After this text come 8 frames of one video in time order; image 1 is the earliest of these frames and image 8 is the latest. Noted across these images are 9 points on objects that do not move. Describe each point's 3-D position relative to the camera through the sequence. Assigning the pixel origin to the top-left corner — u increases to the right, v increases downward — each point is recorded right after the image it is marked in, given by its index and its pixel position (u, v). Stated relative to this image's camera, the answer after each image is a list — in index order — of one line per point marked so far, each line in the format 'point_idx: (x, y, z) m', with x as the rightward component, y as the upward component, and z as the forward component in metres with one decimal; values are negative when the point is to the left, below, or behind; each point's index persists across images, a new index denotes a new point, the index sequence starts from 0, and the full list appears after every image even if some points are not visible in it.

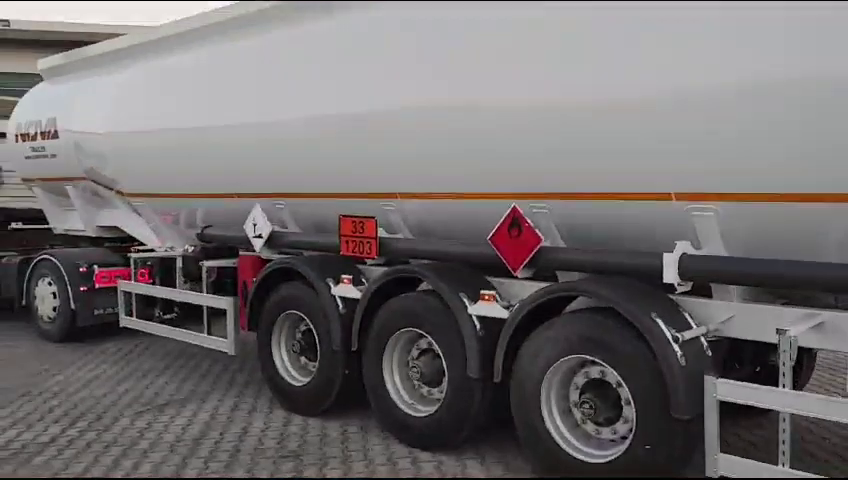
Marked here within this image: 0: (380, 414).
0: (-0.3, -1.0, +4.5) m
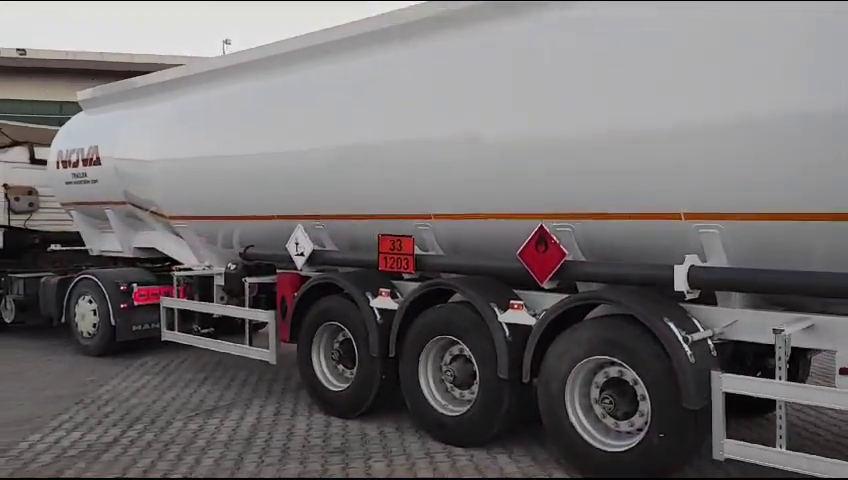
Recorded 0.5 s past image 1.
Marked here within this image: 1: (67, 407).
0: (-0.1, -1.1, +5.0) m
1: (-2.8, -1.3, +6.1) m
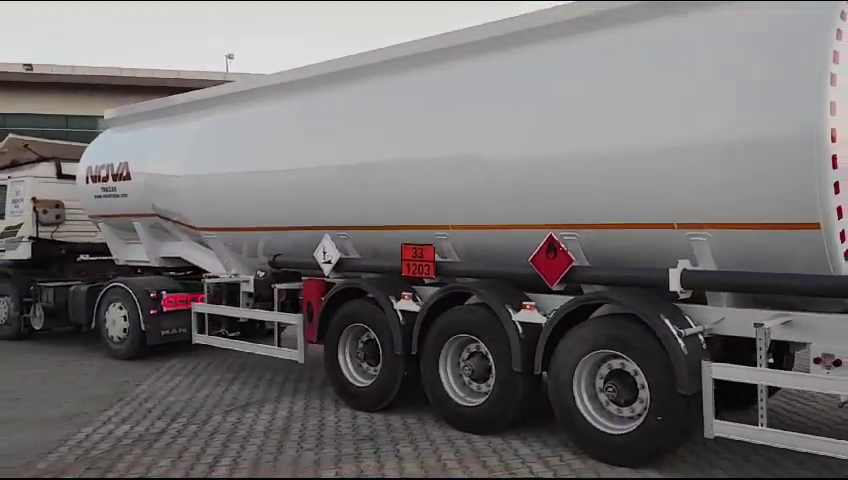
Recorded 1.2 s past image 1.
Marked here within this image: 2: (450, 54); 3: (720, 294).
0: (+0.1, -1.2, +5.5) m
1: (-2.7, -1.4, +6.6) m
2: (+0.2, +1.3, +5.4) m
3: (+1.7, -0.3, +4.4) m
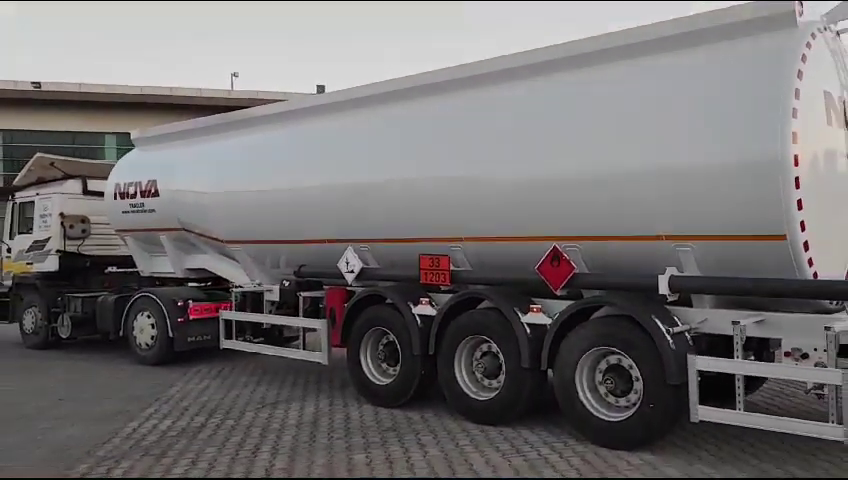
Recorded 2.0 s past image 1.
0: (+0.2, -1.3, +6.1) m
1: (-2.5, -1.5, +7.1) m
2: (+0.3, +1.2, +6.0) m
3: (+1.8, -0.4, +5.0) m
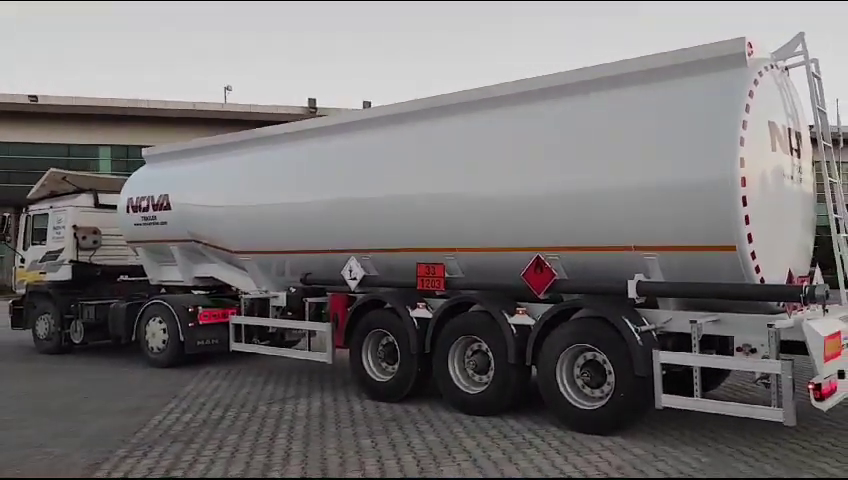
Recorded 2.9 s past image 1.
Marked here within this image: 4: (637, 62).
0: (+0.2, -1.4, +6.7) m
1: (-2.6, -1.6, +7.8) m
2: (+0.3, +1.2, +6.7) m
3: (+1.8, -0.4, +5.7) m
4: (+1.6, +1.3, +5.7) m
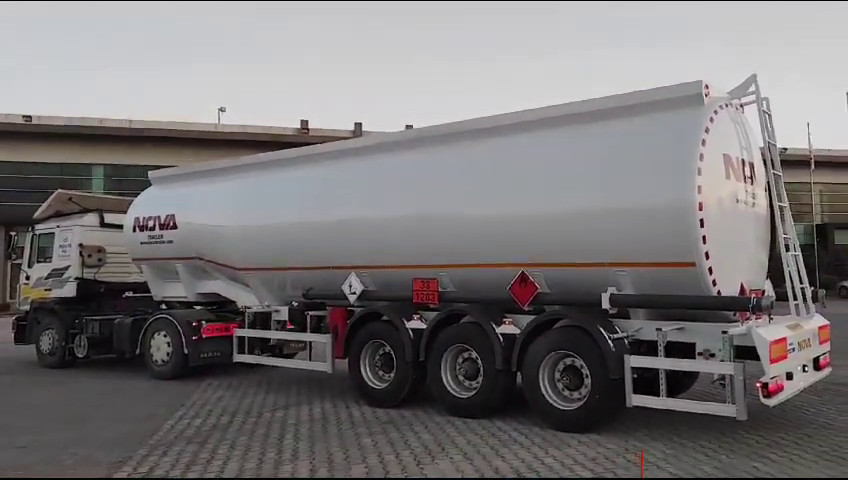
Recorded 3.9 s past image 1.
0: (+0.1, -1.5, +7.4) m
1: (-2.7, -1.8, +8.3) m
2: (+0.2, +1.0, +7.4) m
3: (+1.8, -0.6, +6.4) m
4: (+1.6, +1.2, +6.4) m
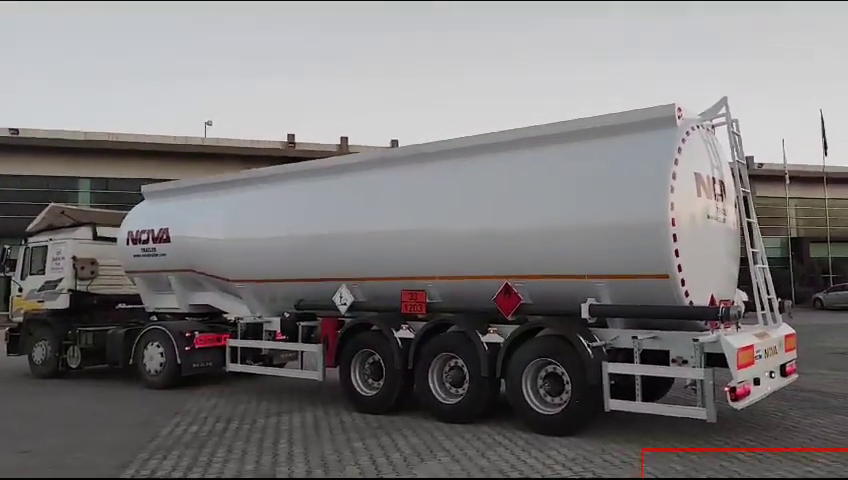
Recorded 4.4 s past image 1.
0: (0.0, -1.7, +7.7) m
1: (-2.8, -2.0, +8.6) m
2: (+0.1, +0.9, +7.8) m
3: (+1.7, -0.7, +6.8) m
4: (+1.5, +1.1, +6.8) m
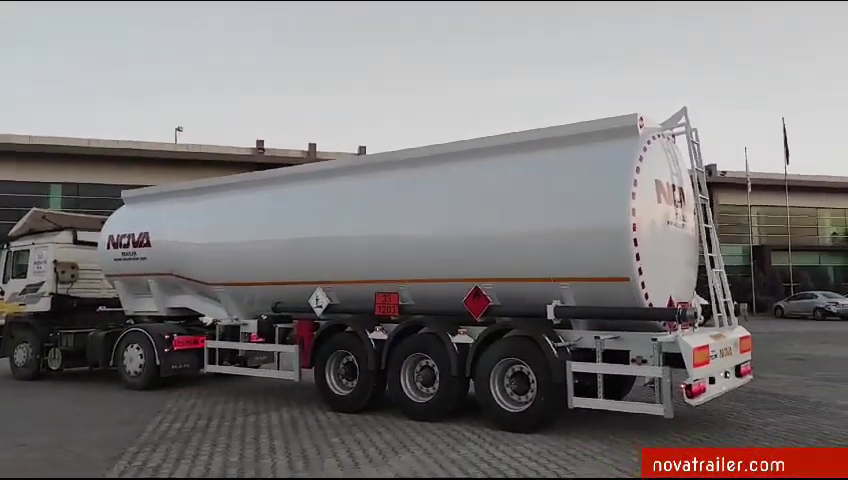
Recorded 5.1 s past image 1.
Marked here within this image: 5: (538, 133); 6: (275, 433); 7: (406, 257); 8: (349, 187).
0: (-0.3, -1.7, +7.9) m
1: (-3.1, -2.0, +8.7) m
2: (-0.1, +0.8, +8.0) m
3: (+1.4, -0.8, +7.0) m
4: (+1.2, +1.0, +7.1) m
5: (+1.1, +1.0, +7.2) m
6: (-1.5, -1.9, +7.4) m
7: (-0.2, -0.1, +7.8) m
8: (-0.8, +0.6, +8.5) m
